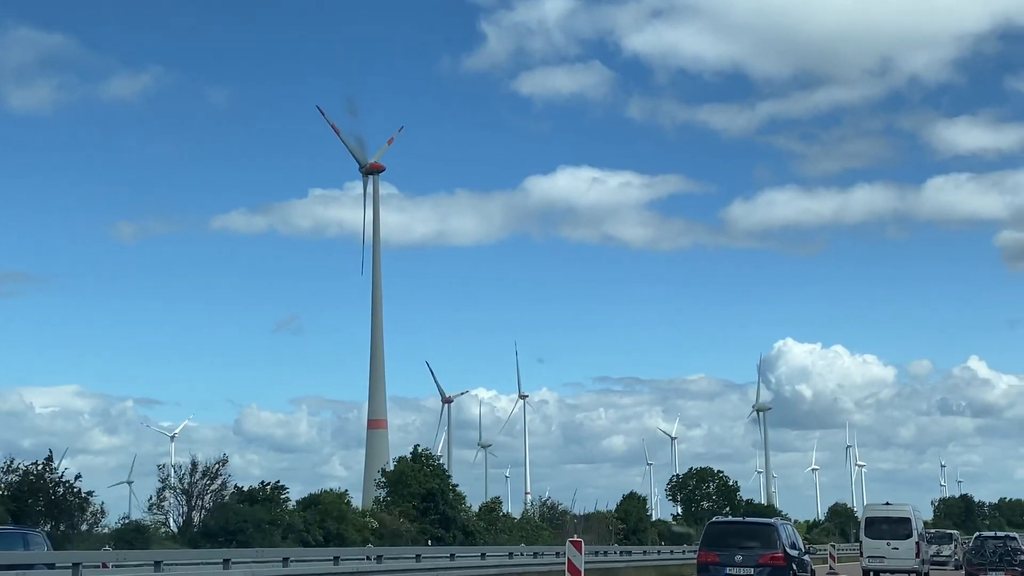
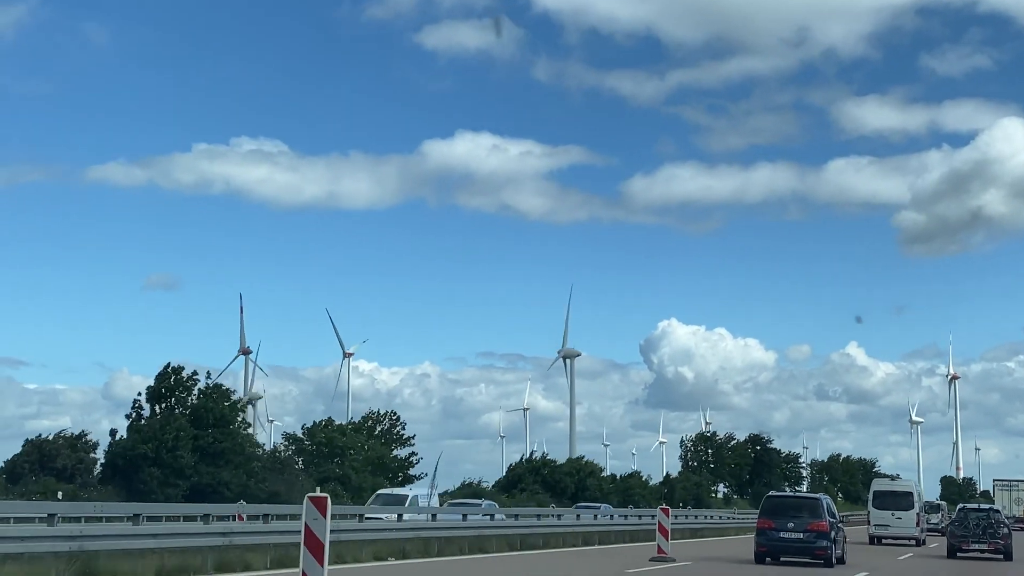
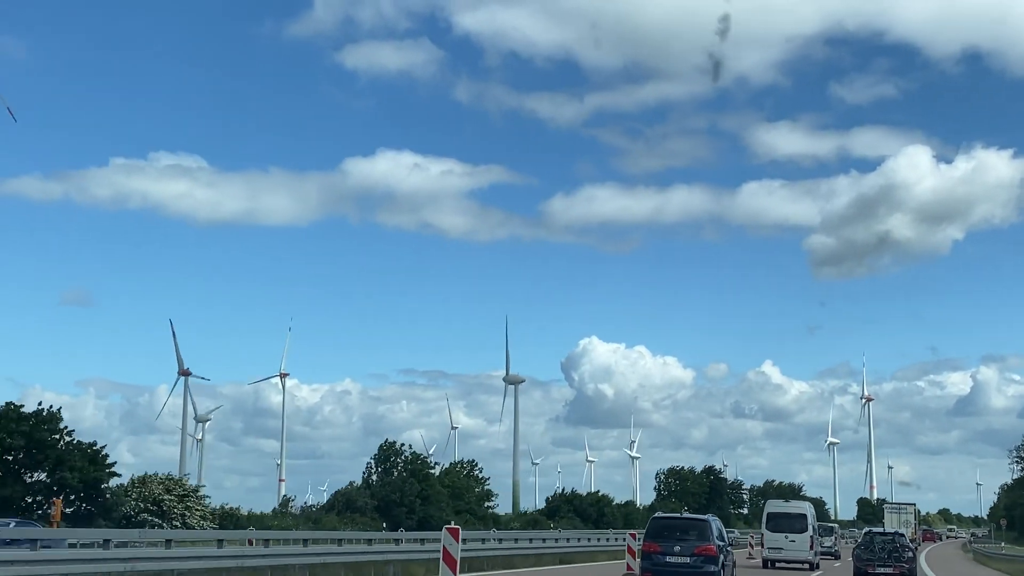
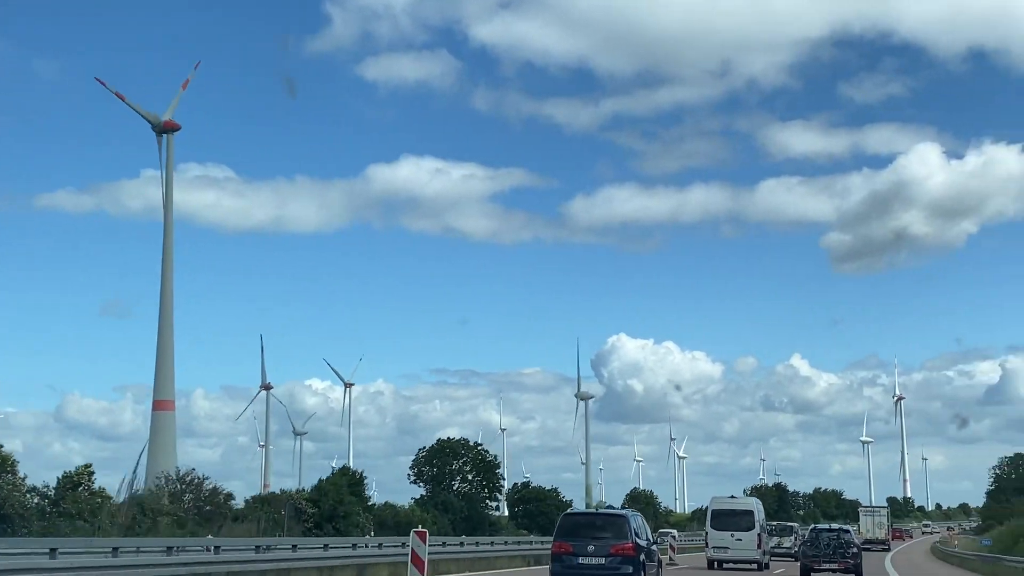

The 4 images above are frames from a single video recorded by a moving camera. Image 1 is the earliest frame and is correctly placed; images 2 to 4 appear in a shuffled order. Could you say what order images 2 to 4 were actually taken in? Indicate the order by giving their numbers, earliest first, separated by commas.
4, 3, 2
